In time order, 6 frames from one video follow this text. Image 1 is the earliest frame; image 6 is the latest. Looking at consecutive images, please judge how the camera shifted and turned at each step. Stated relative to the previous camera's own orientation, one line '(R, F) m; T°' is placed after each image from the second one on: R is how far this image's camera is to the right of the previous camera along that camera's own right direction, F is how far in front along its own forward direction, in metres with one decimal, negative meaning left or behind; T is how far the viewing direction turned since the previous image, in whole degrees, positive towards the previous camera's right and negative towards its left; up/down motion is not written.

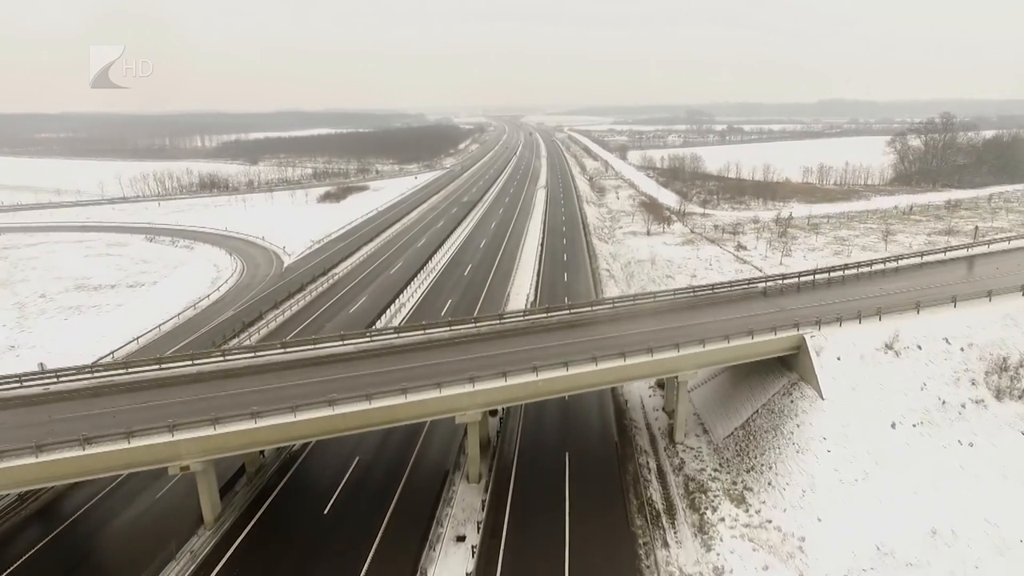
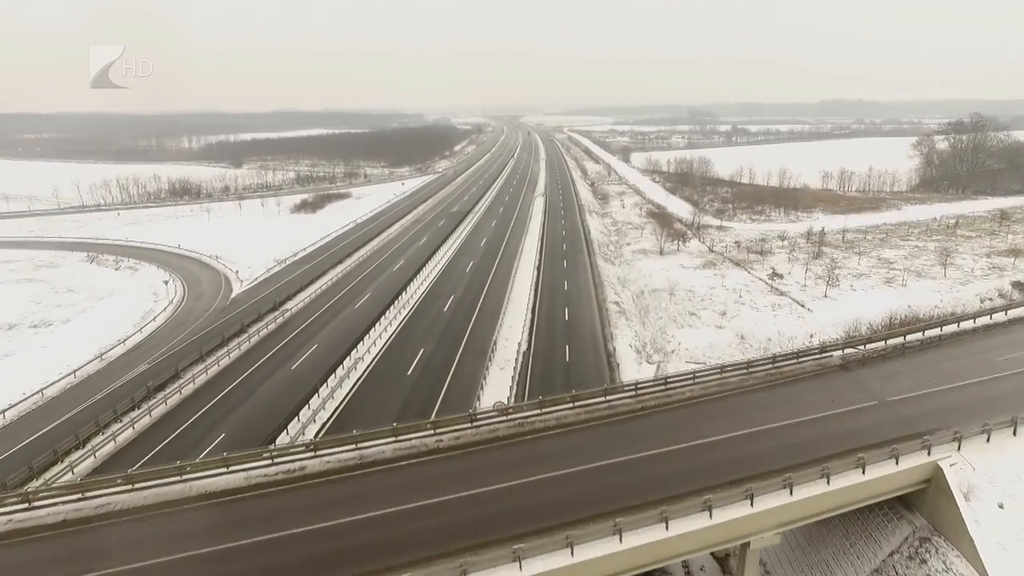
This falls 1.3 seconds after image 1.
(+0.6, +7.4) m; 0°
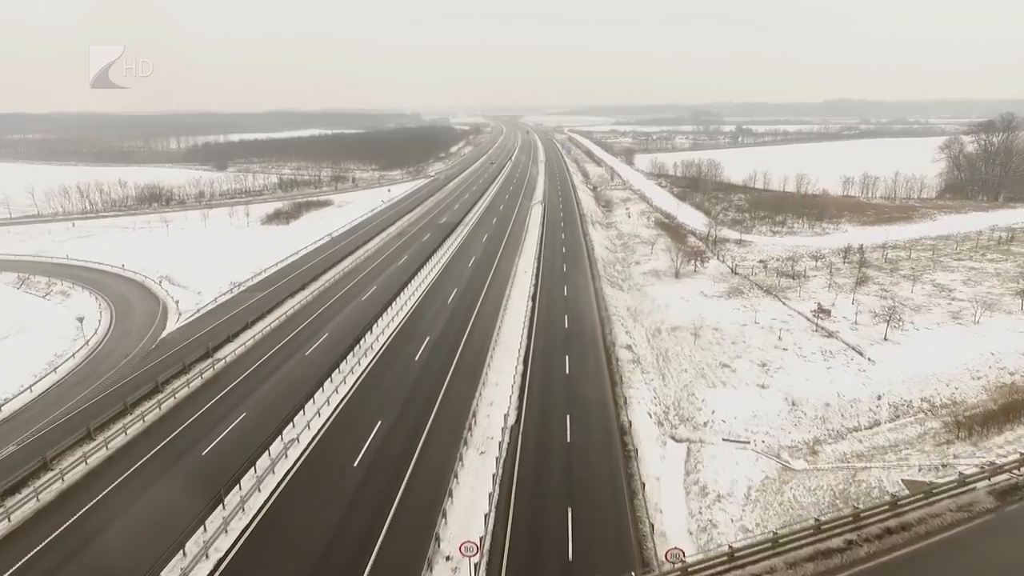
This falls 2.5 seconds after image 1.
(+0.6, +6.8) m; 0°
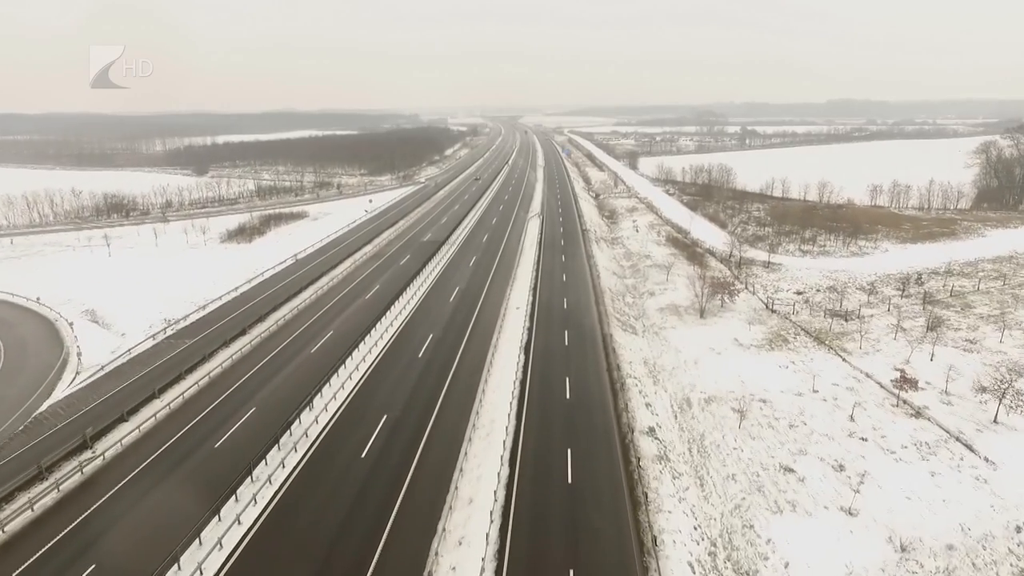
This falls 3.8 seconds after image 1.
(+0.6, +7.6) m; 0°
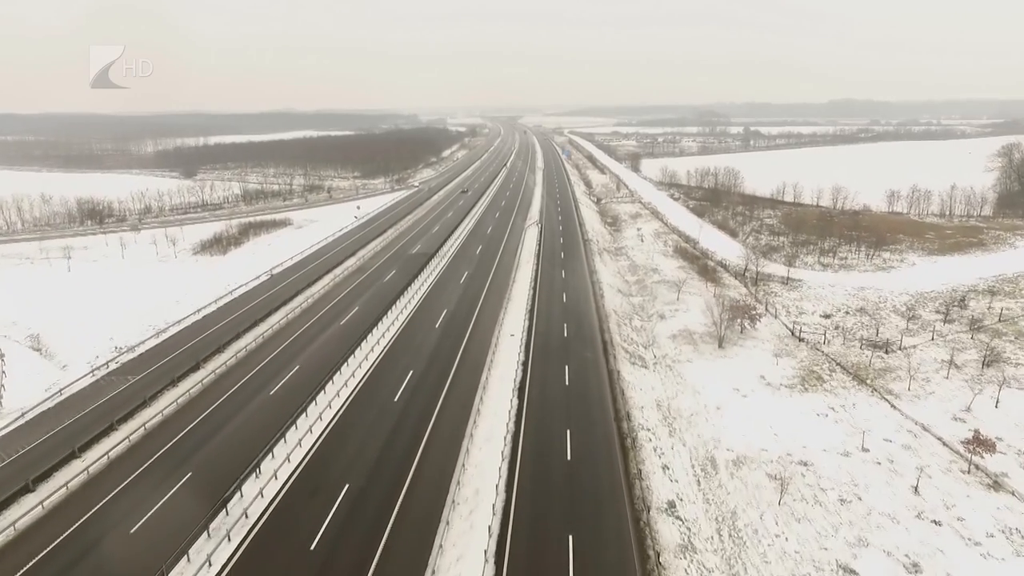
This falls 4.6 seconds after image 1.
(+0.4, +4.2) m; 0°
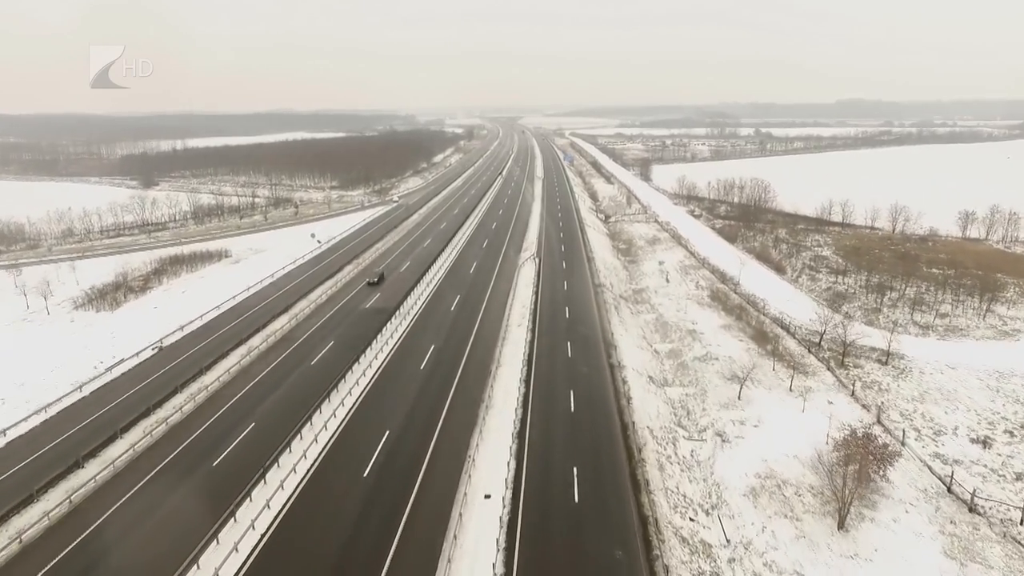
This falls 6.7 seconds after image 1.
(+0.8, +13.0) m; 0°
